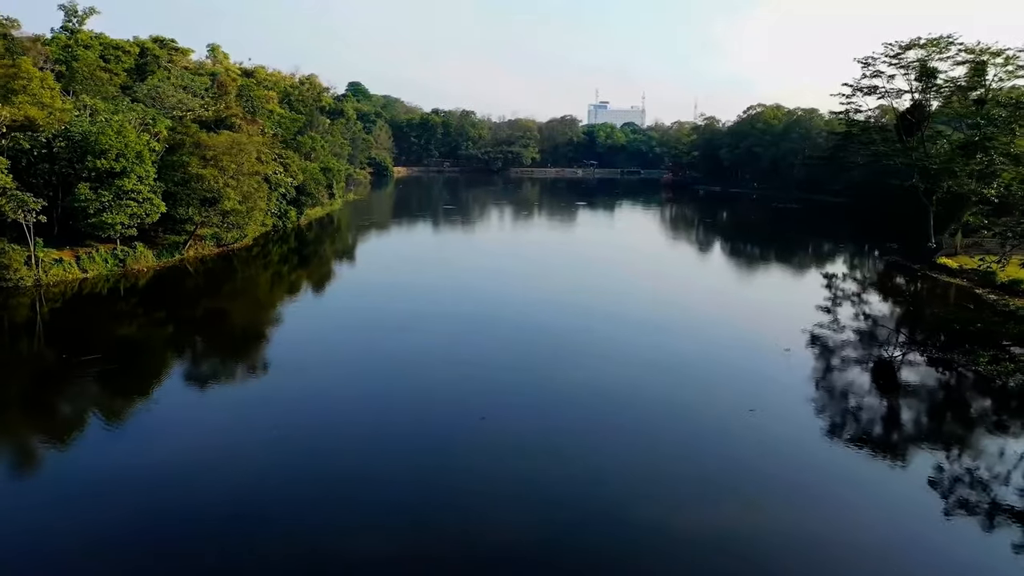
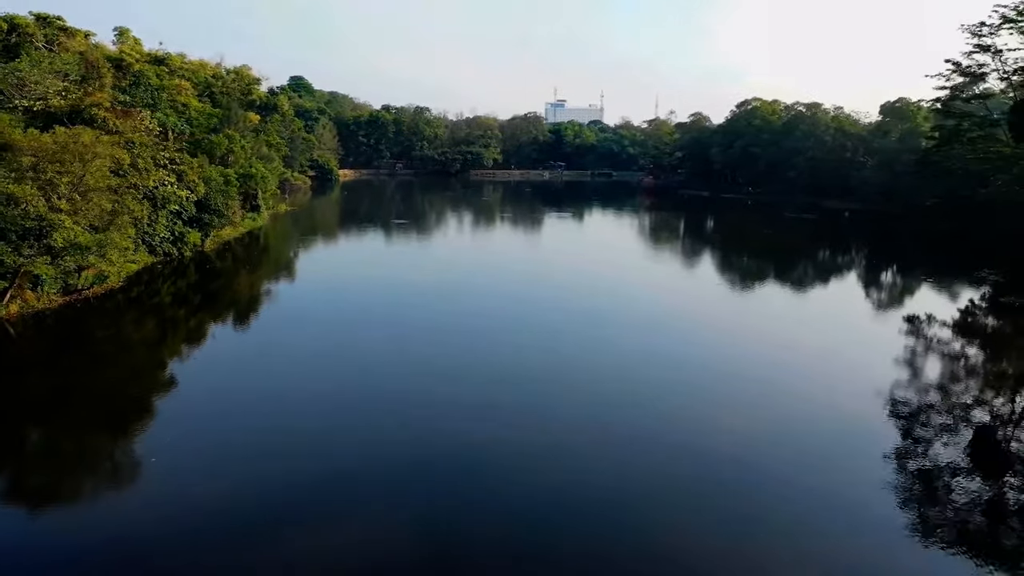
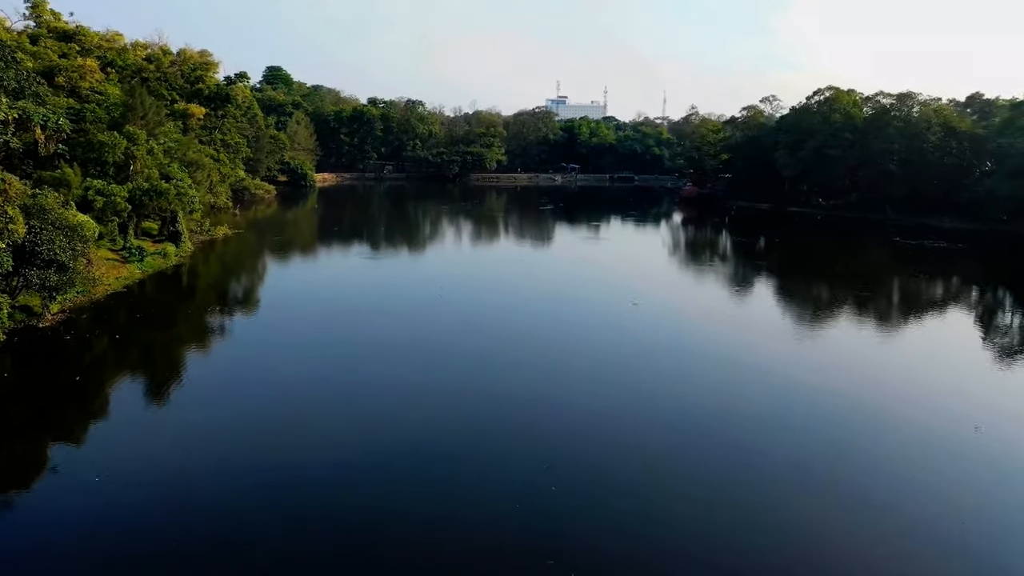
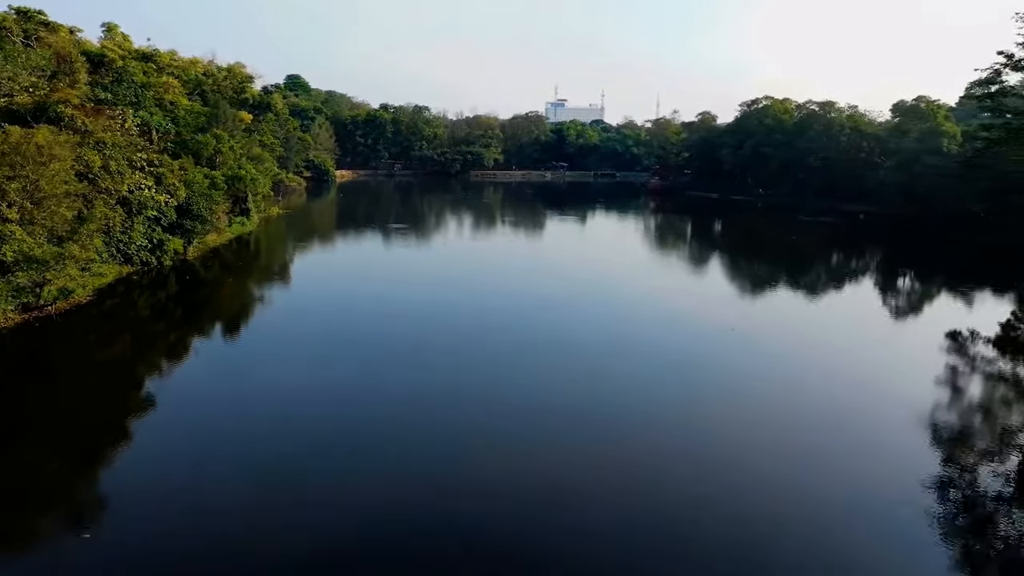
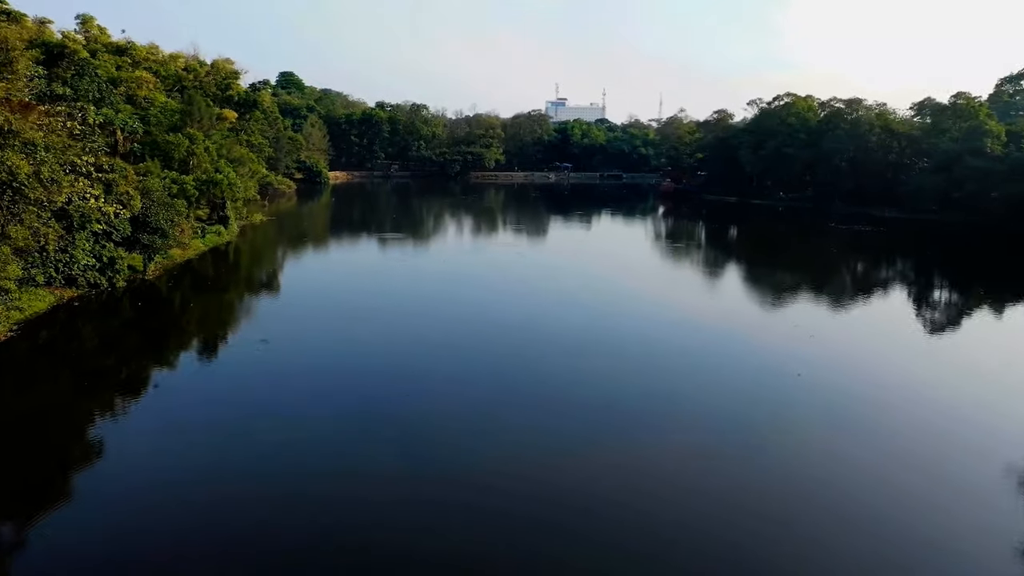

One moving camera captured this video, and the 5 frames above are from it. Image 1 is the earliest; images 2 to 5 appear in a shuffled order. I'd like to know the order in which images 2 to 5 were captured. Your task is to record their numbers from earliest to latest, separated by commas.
2, 4, 5, 3
